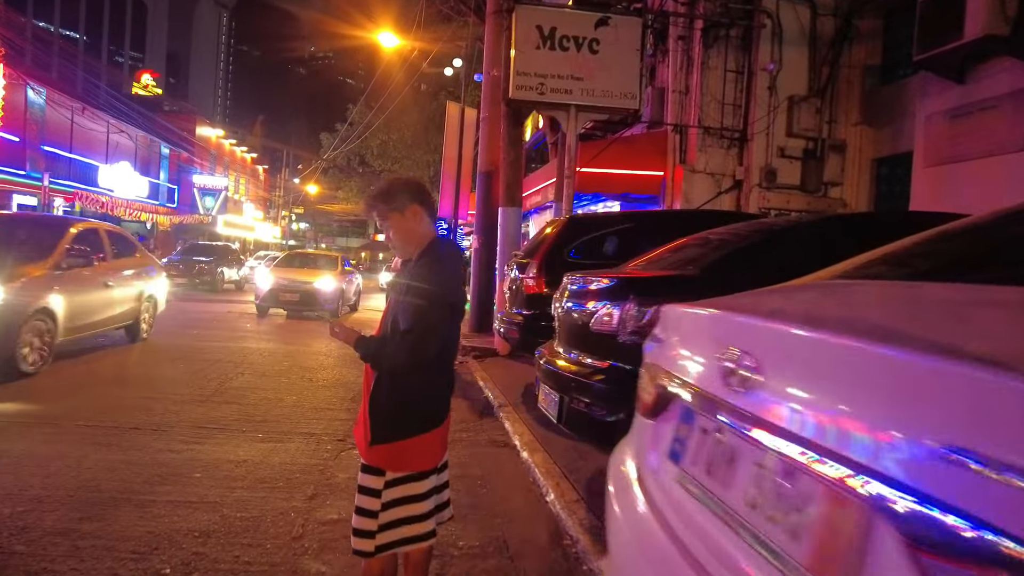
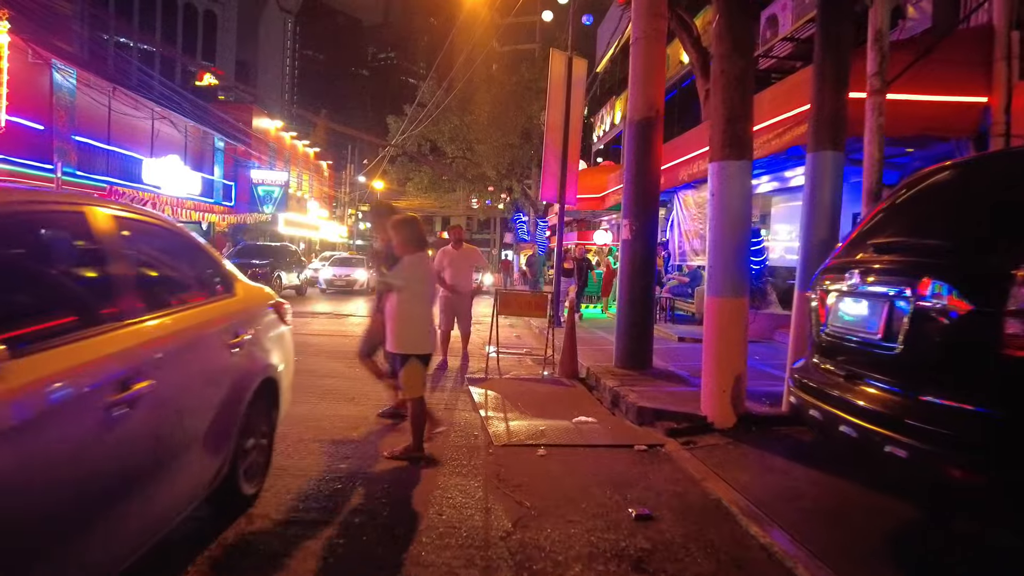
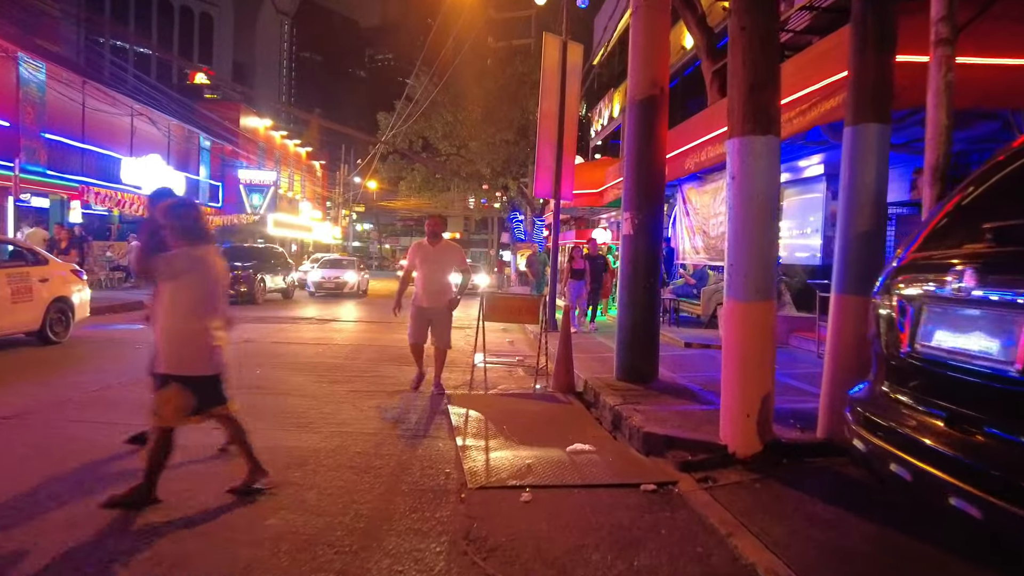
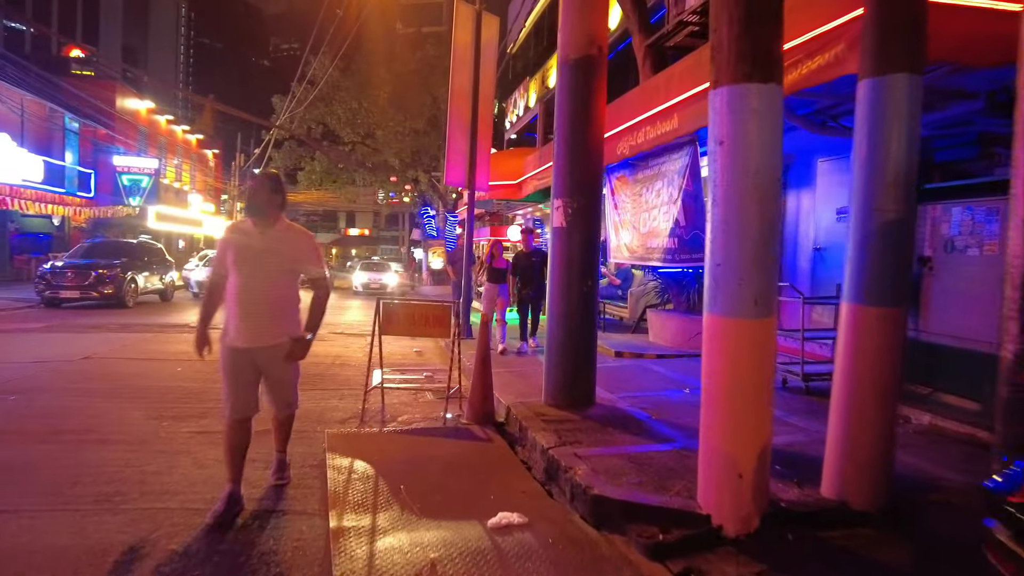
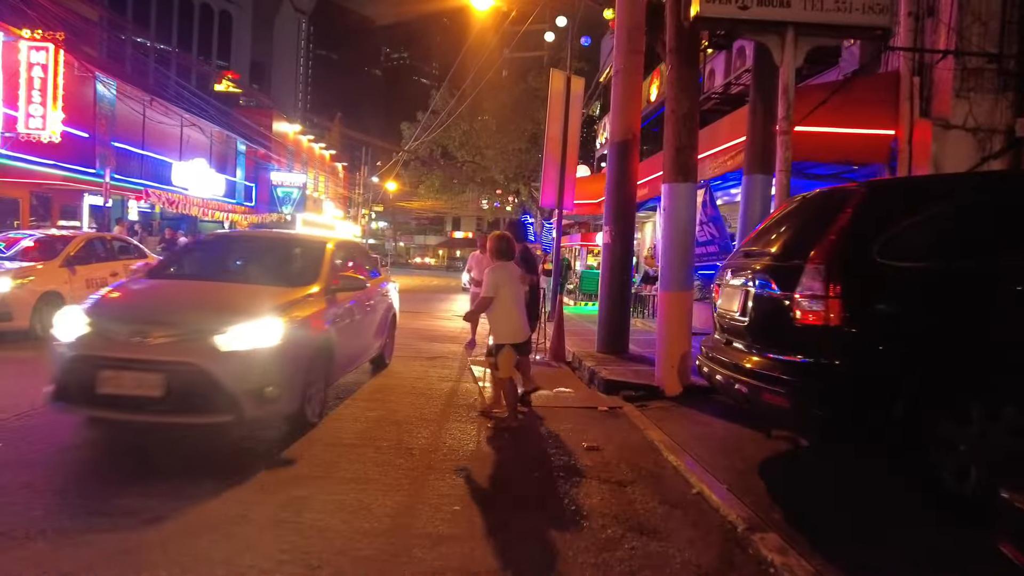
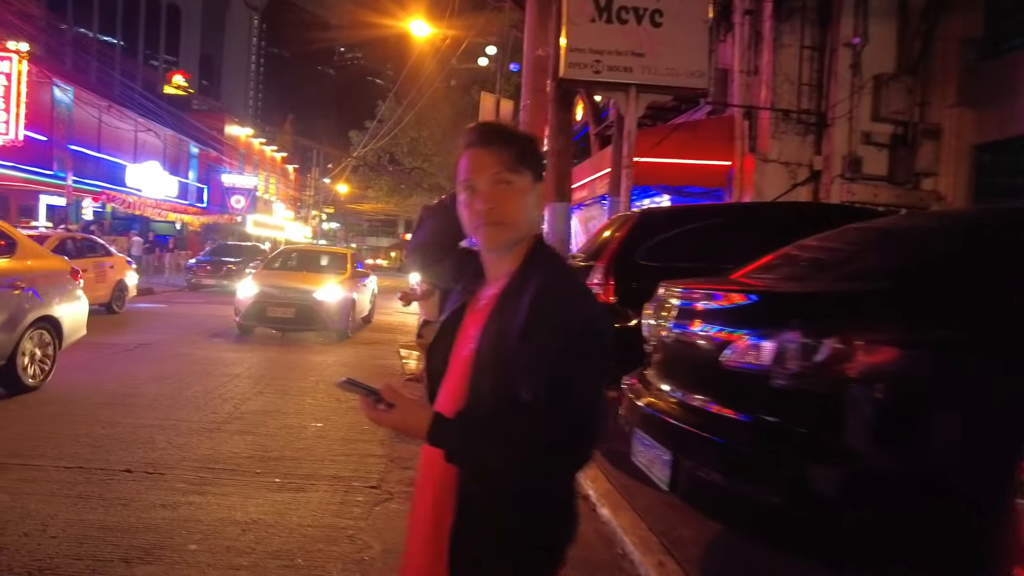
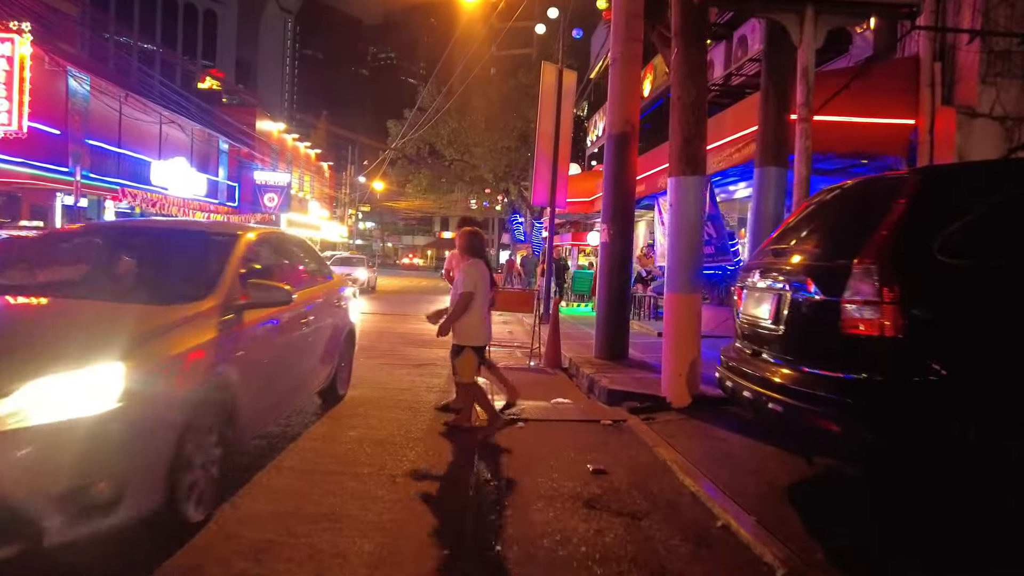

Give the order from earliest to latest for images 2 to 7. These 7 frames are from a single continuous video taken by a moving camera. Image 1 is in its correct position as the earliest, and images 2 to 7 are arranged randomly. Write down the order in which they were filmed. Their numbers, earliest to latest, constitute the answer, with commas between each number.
6, 5, 7, 2, 3, 4
